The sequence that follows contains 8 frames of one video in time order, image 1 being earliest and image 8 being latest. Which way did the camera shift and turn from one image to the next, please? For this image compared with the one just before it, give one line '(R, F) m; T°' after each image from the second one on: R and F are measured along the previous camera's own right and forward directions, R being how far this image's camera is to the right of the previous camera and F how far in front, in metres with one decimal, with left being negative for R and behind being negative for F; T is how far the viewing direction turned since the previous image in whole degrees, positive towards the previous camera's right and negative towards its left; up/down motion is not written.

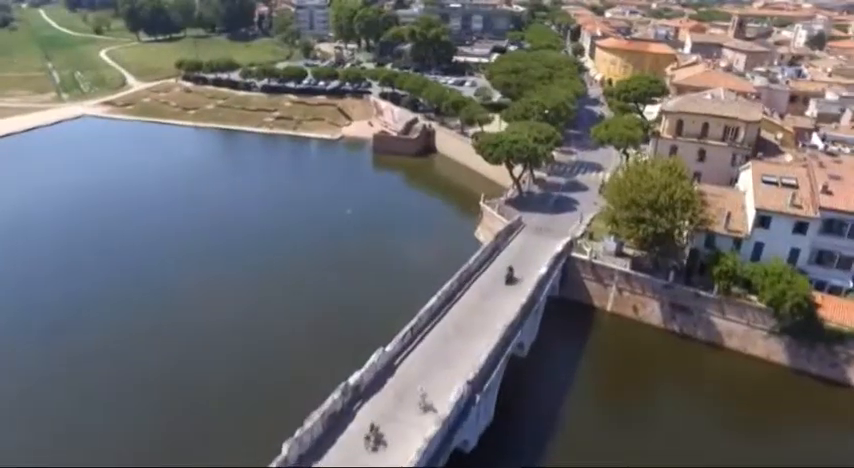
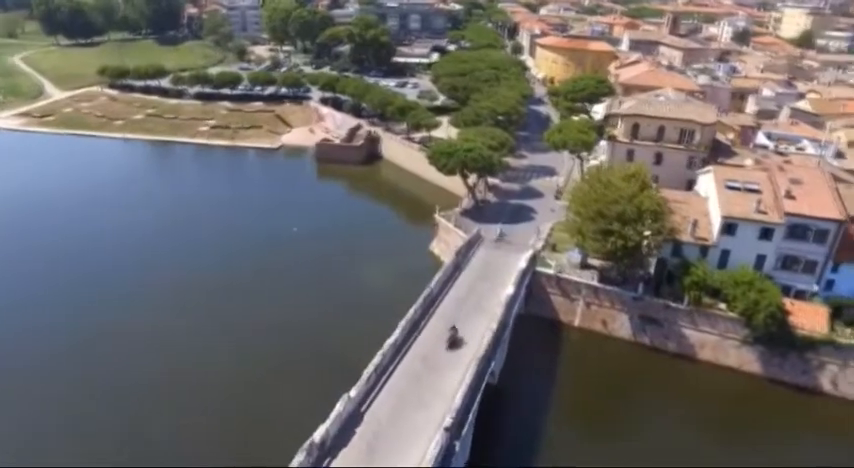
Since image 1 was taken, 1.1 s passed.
(-0.9, +2.6) m; +5°
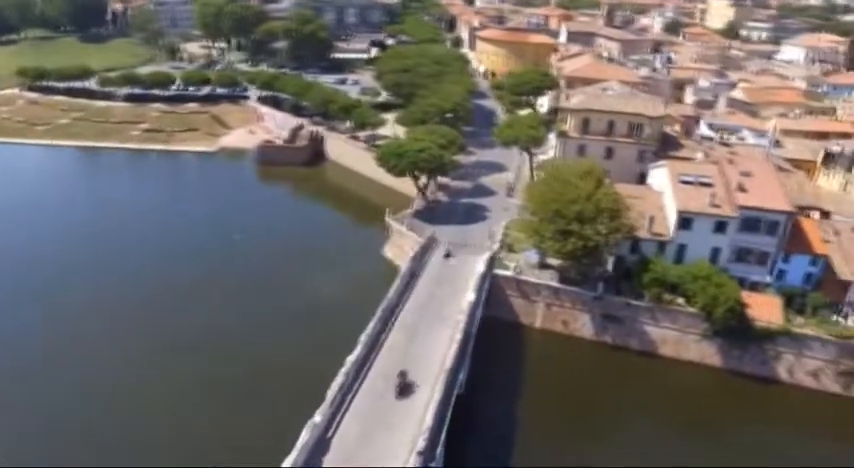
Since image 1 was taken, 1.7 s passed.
(-0.7, +1.4) m; +5°
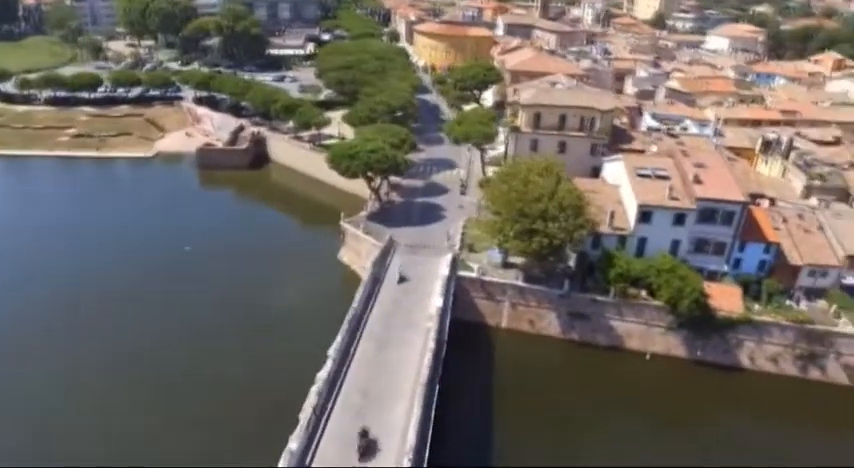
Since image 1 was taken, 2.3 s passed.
(-1.3, +1.1) m; +5°
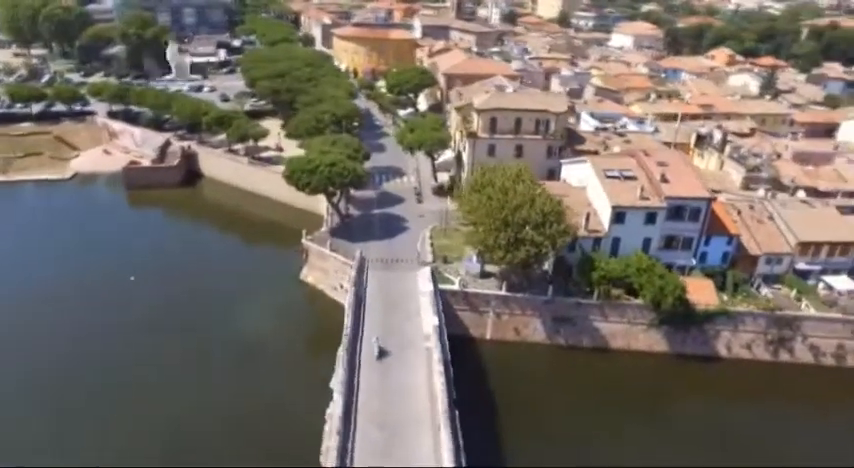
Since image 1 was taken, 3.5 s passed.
(-4.1, +1.4) m; +8°
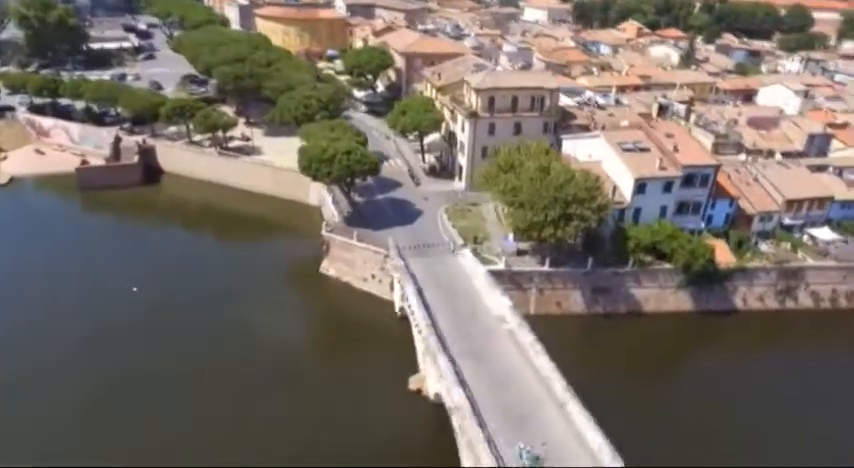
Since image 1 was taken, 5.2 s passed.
(-8.8, +0.8) m; +10°
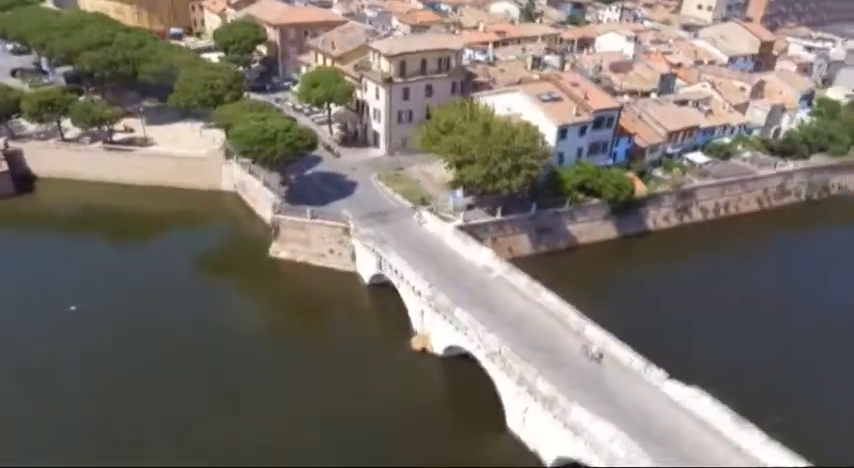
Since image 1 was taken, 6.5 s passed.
(-8.0, -0.3) m; +15°
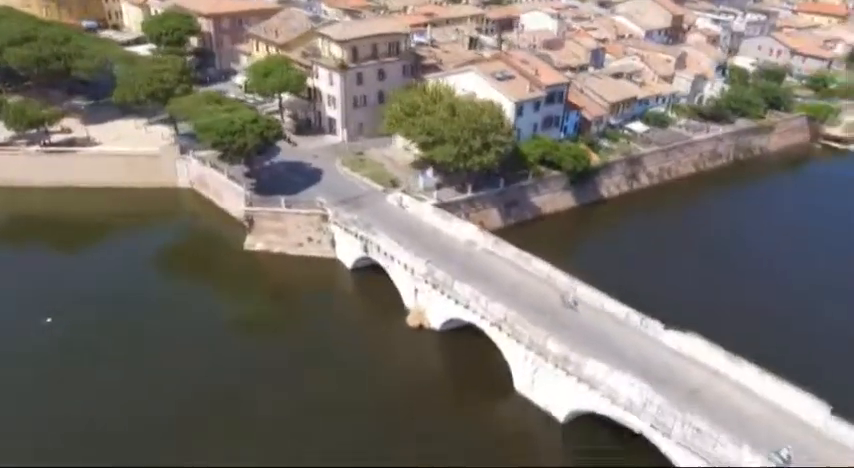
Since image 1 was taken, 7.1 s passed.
(-3.8, -0.6) m; +7°
